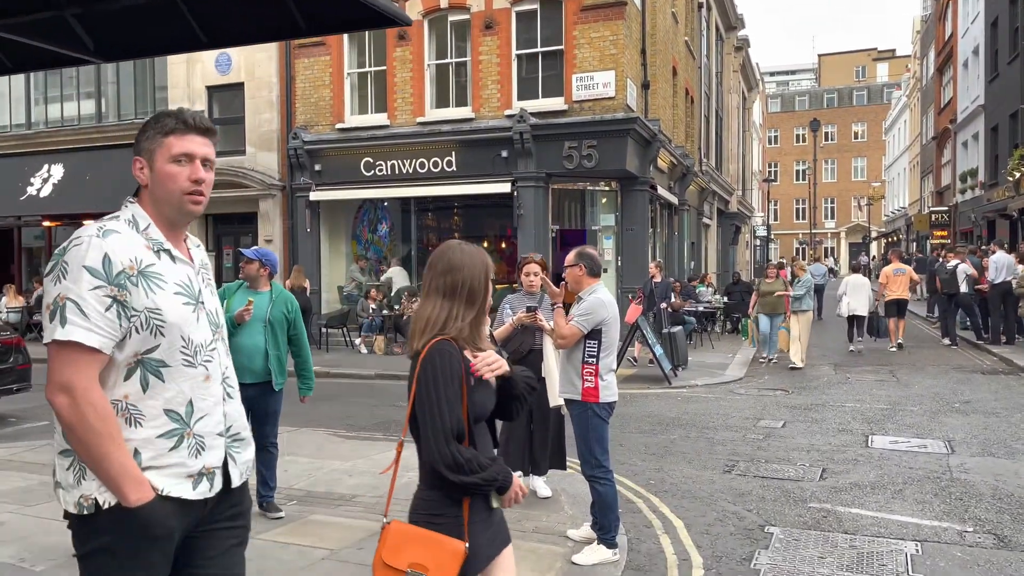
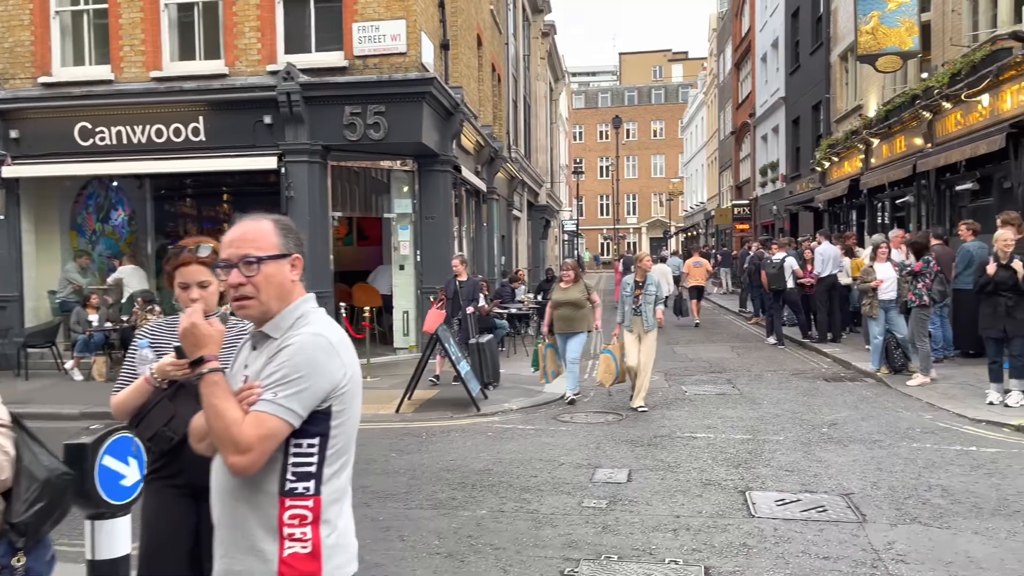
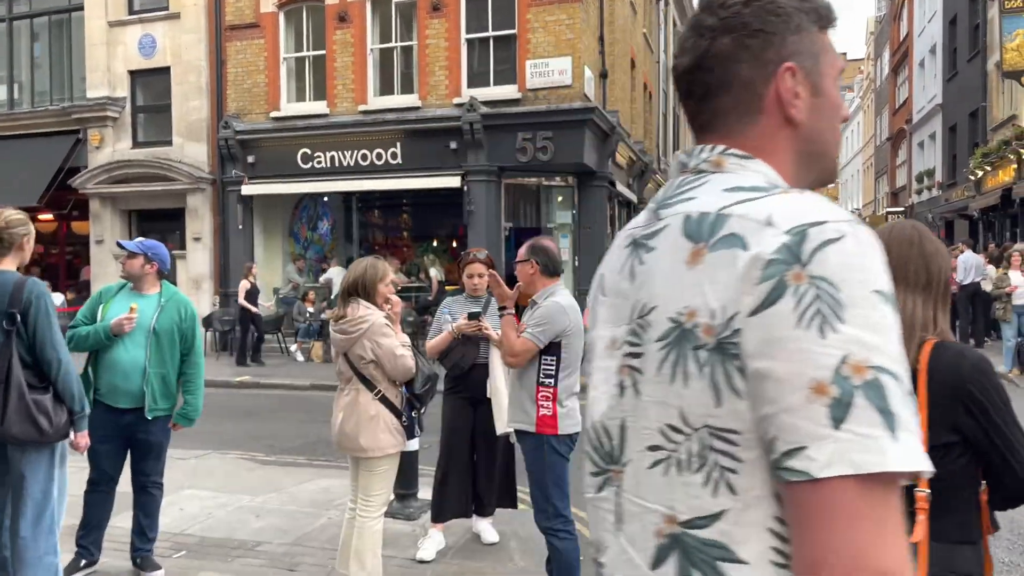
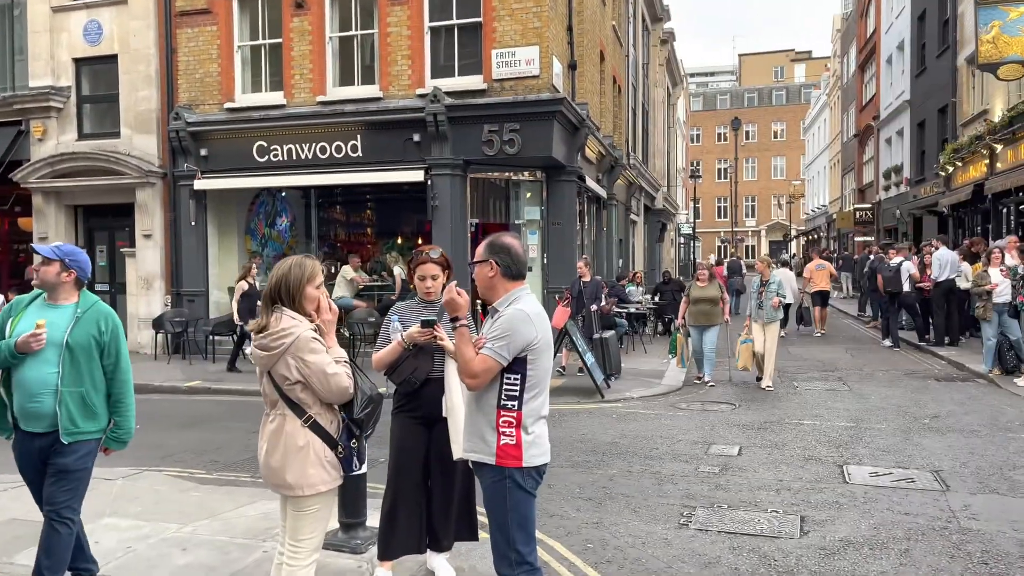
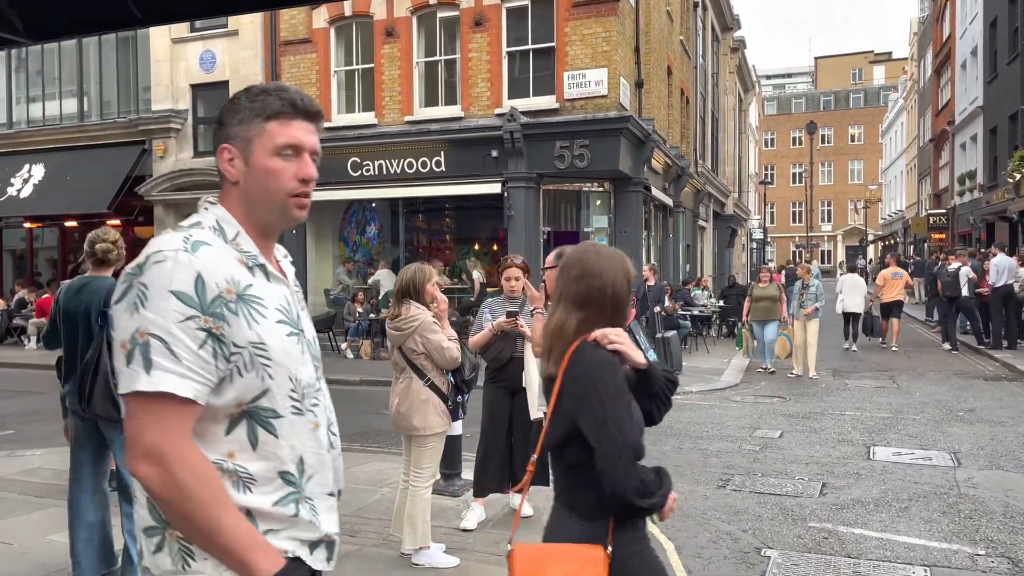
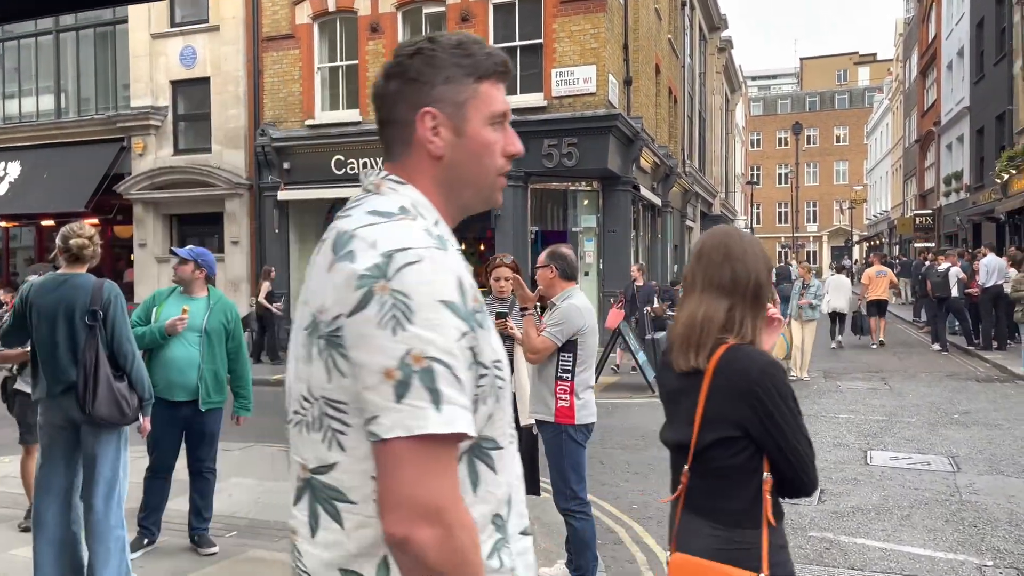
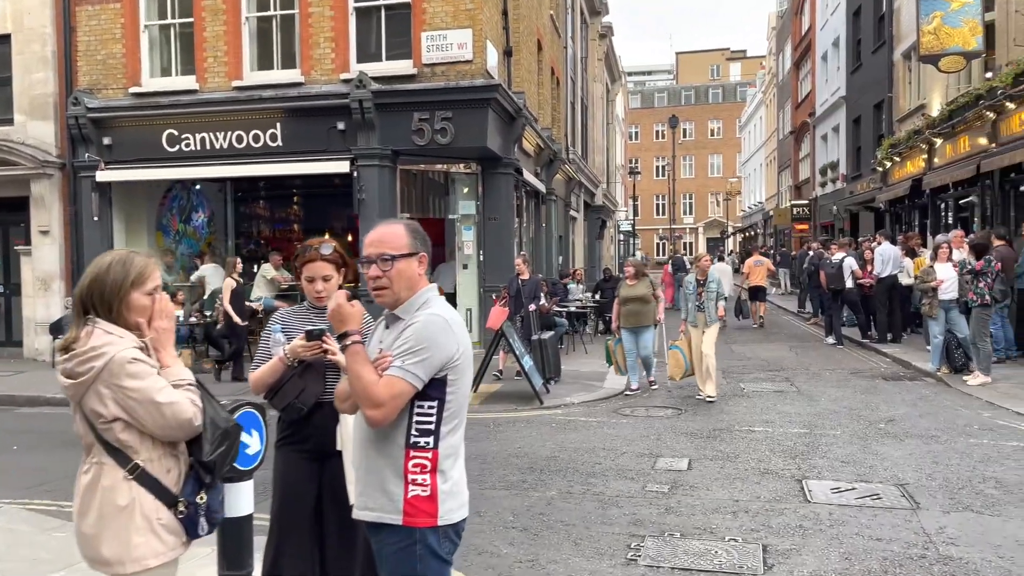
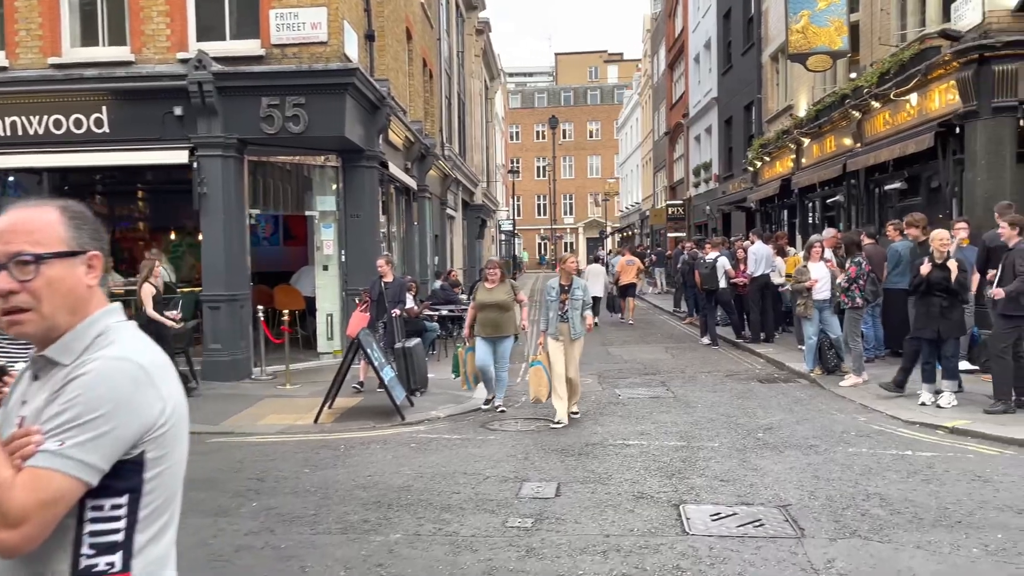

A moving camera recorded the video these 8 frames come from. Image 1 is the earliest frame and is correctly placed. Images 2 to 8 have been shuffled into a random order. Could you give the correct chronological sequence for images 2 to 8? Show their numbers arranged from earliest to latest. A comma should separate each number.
5, 6, 3, 4, 7, 2, 8
